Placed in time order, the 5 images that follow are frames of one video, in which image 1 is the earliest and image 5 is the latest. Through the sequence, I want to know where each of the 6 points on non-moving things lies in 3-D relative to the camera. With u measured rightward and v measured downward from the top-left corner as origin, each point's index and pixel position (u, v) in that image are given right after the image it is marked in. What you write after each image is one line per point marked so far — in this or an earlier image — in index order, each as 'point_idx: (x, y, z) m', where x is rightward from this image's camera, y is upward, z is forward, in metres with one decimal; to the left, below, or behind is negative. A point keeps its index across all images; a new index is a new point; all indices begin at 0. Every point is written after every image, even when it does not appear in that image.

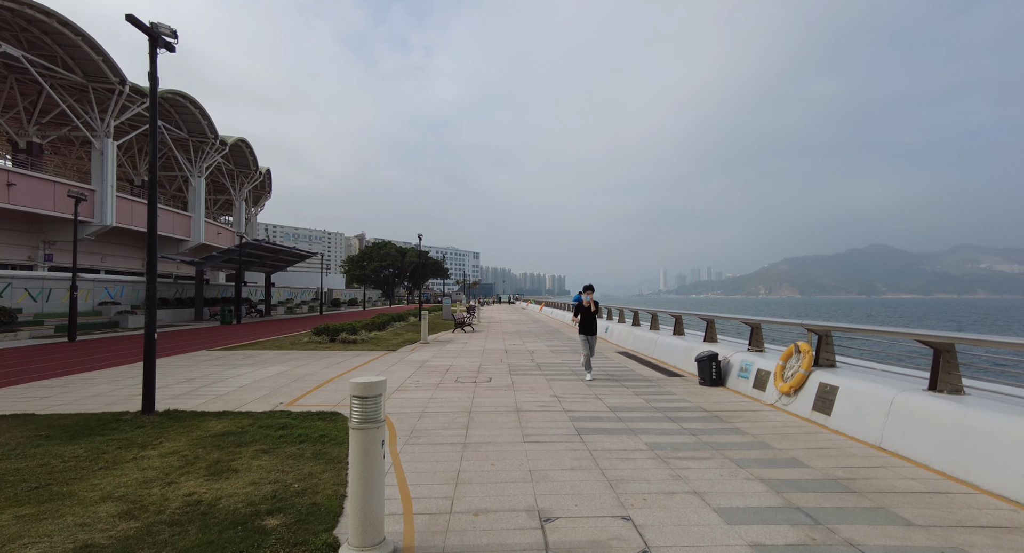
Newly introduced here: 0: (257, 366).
0: (-7.0, -2.4, +11.8) m
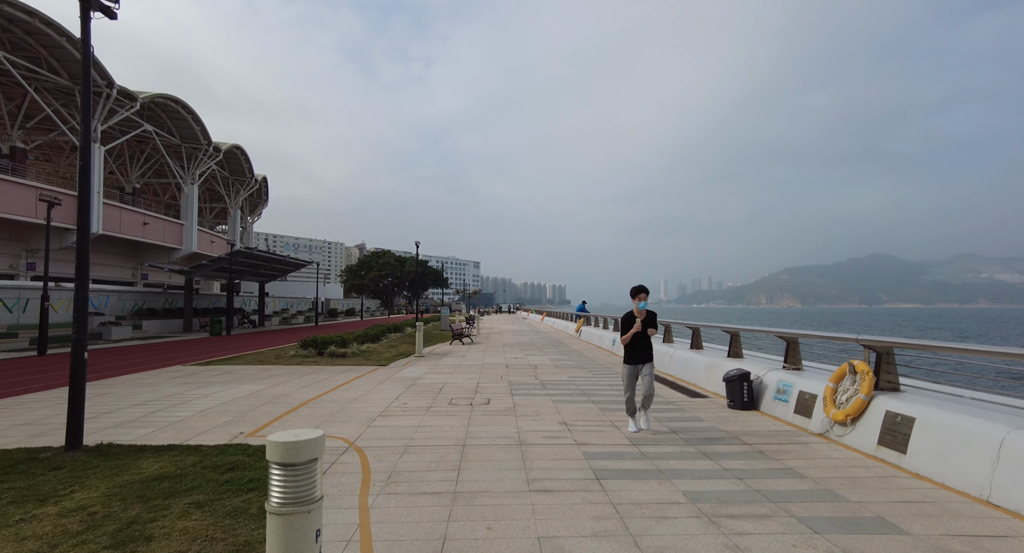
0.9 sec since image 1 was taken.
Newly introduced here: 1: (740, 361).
0: (-7.0, -2.6, +10.7) m
1: (+4.8, -1.8, +9.1) m
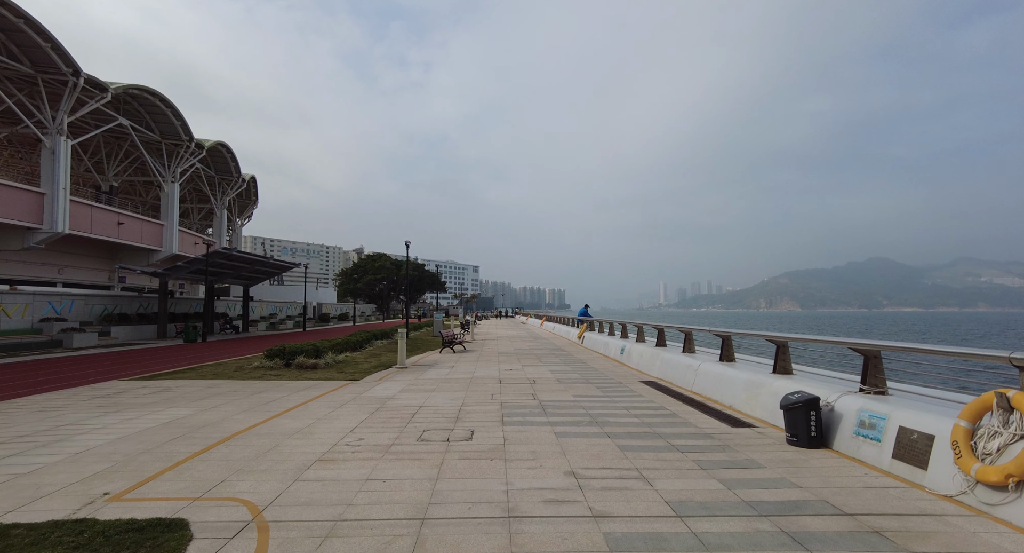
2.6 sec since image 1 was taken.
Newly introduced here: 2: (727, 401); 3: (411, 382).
0: (-7.1, -2.6, +8.6) m
1: (+4.6, -1.7, +7.1) m
2: (+4.2, -2.4, +8.5) m
3: (-2.7, -2.8, +11.5) m
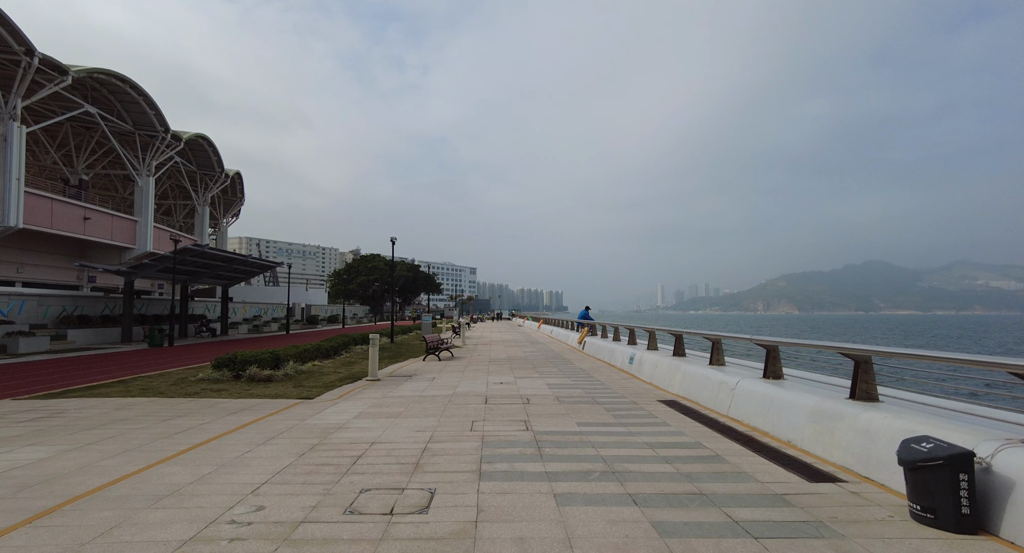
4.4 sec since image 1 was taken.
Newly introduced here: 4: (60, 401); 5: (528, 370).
0: (-7.4, -2.4, +6.4) m
1: (+4.4, -1.6, +5.0) m
2: (+4.0, -2.3, +6.3) m
3: (-2.9, -2.7, +9.3) m
4: (-9.3, -2.6, +8.9) m
5: (+0.5, -3.1, +14.5) m
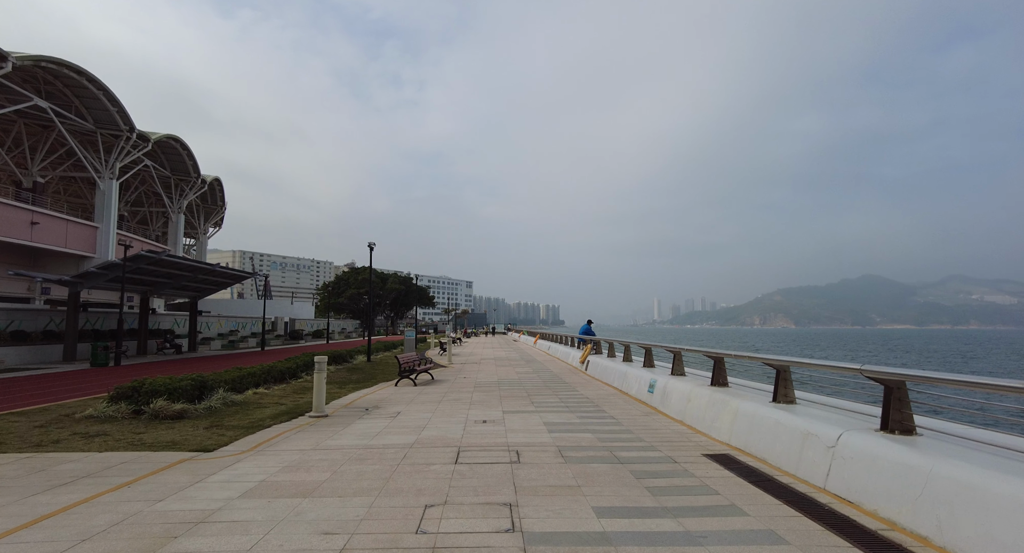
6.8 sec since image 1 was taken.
0: (-7.6, -2.4, +3.5) m
1: (+4.2, -1.4, +2.1) m
2: (+3.7, -2.2, +3.5) m
3: (-3.2, -2.7, +6.4) m
4: (-9.6, -2.6, +6.0) m
5: (+0.2, -3.3, +11.6) m
